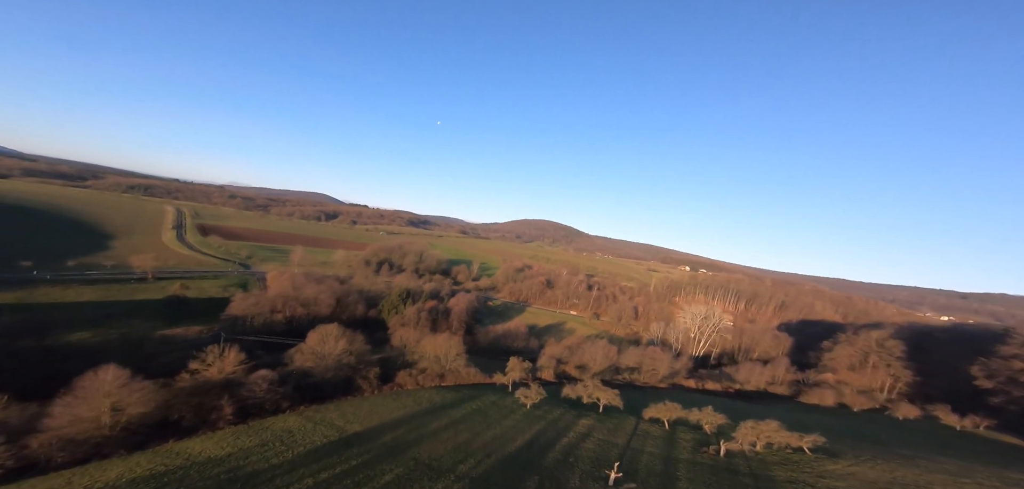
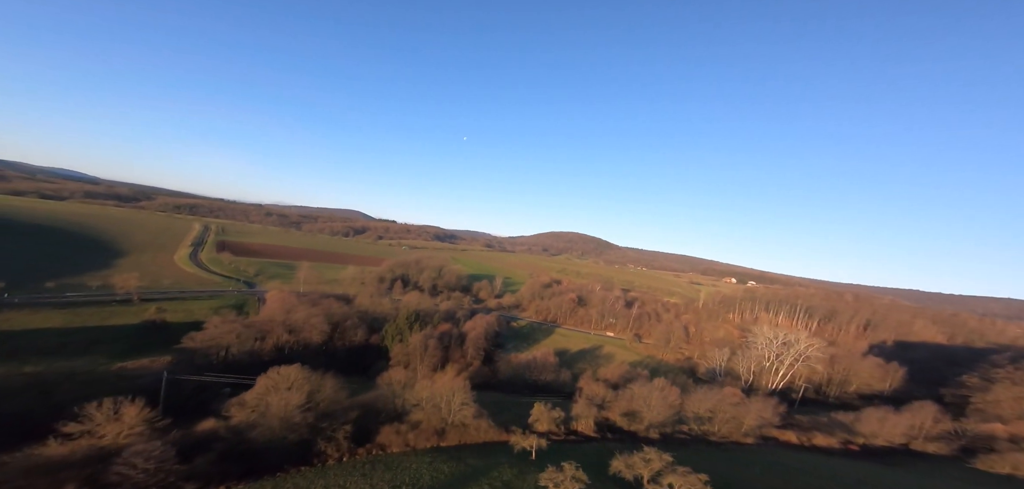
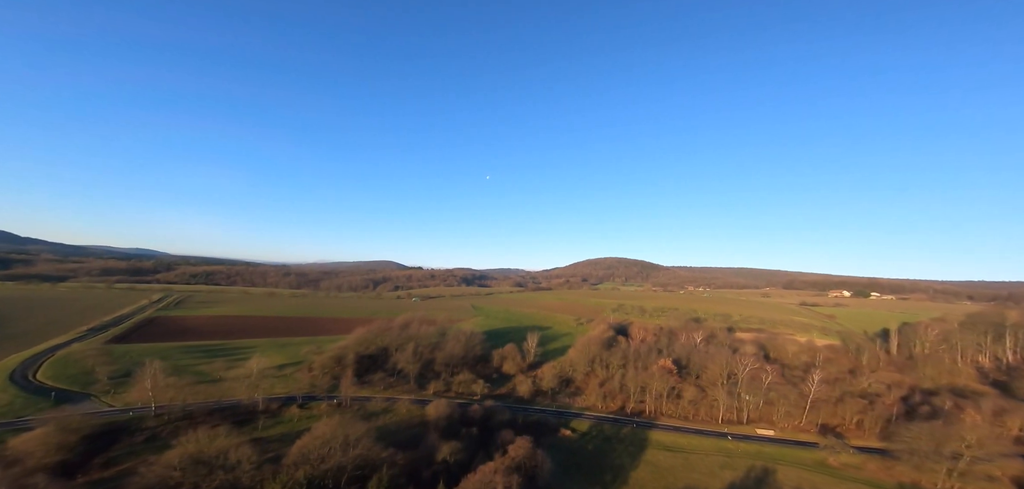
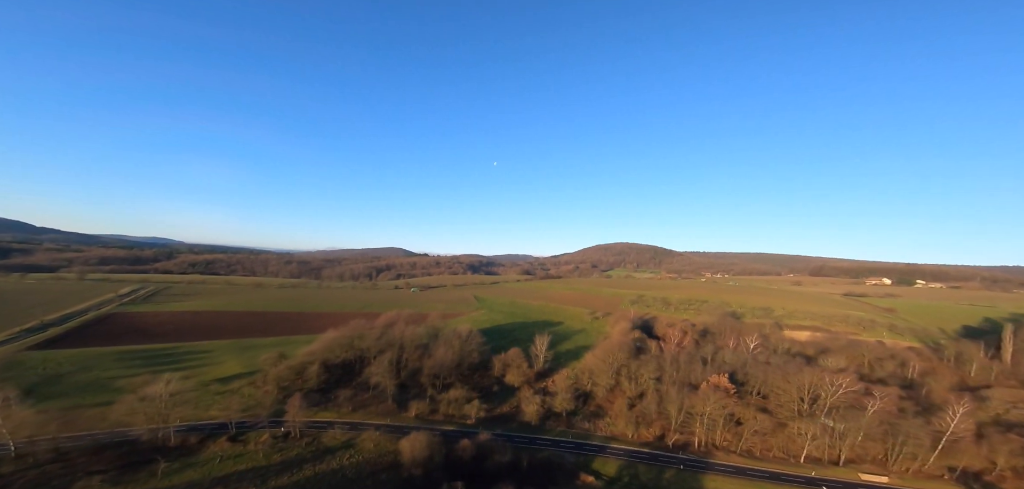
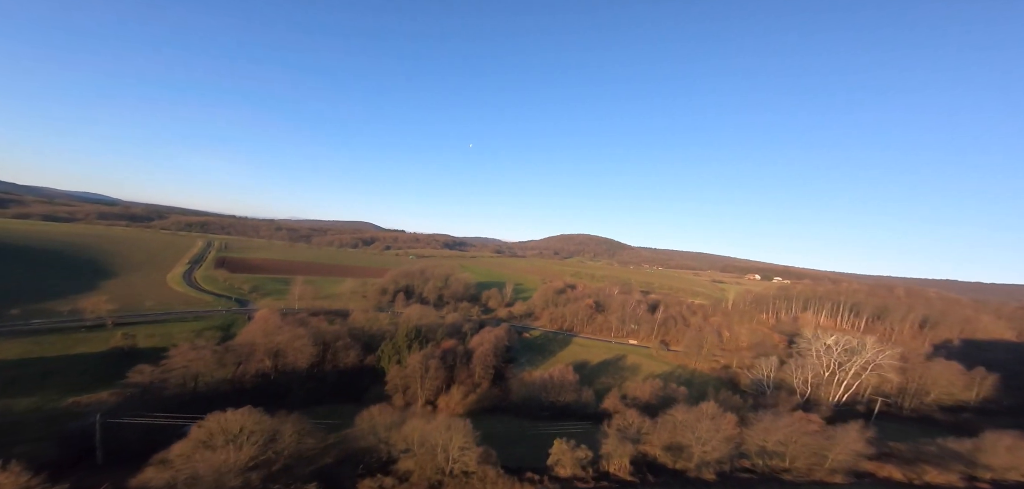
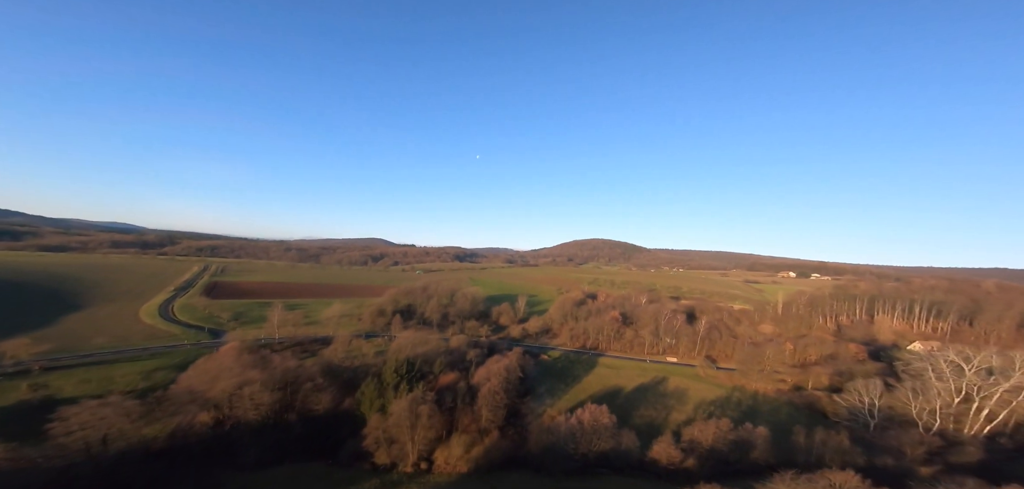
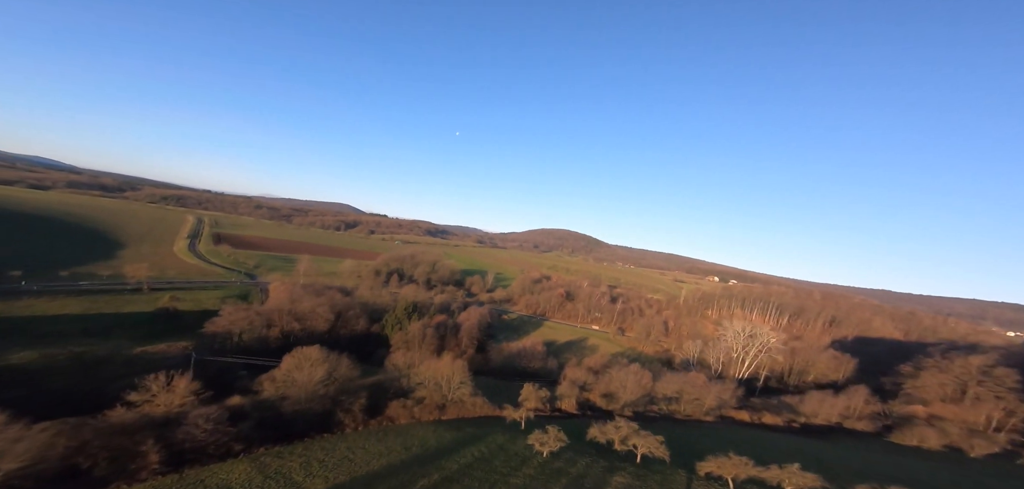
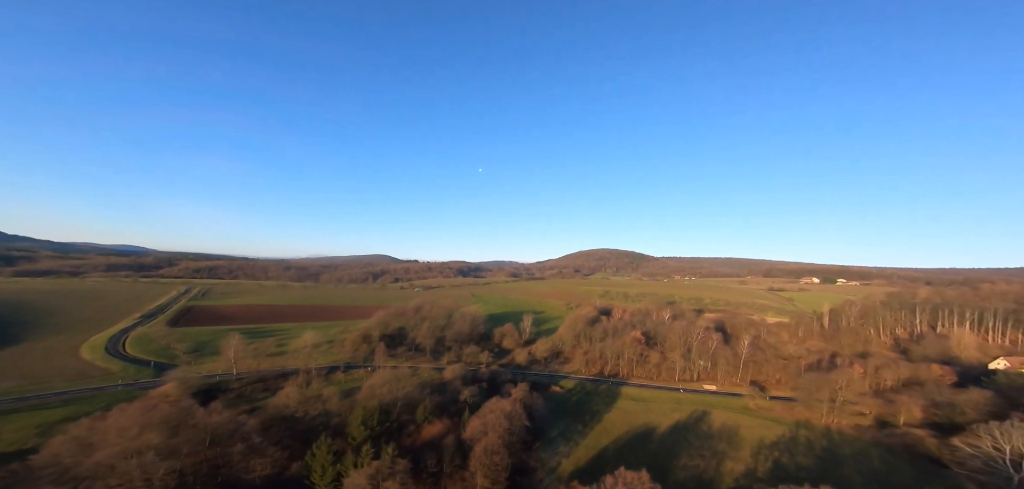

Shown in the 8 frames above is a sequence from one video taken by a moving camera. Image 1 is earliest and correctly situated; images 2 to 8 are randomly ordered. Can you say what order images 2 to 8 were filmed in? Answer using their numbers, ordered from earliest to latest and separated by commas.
7, 2, 5, 6, 8, 3, 4
